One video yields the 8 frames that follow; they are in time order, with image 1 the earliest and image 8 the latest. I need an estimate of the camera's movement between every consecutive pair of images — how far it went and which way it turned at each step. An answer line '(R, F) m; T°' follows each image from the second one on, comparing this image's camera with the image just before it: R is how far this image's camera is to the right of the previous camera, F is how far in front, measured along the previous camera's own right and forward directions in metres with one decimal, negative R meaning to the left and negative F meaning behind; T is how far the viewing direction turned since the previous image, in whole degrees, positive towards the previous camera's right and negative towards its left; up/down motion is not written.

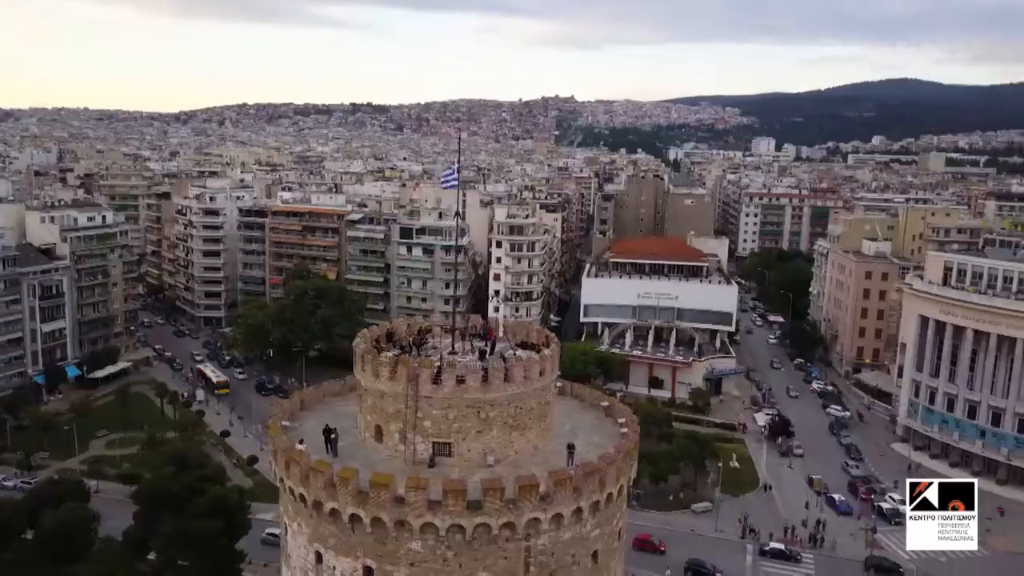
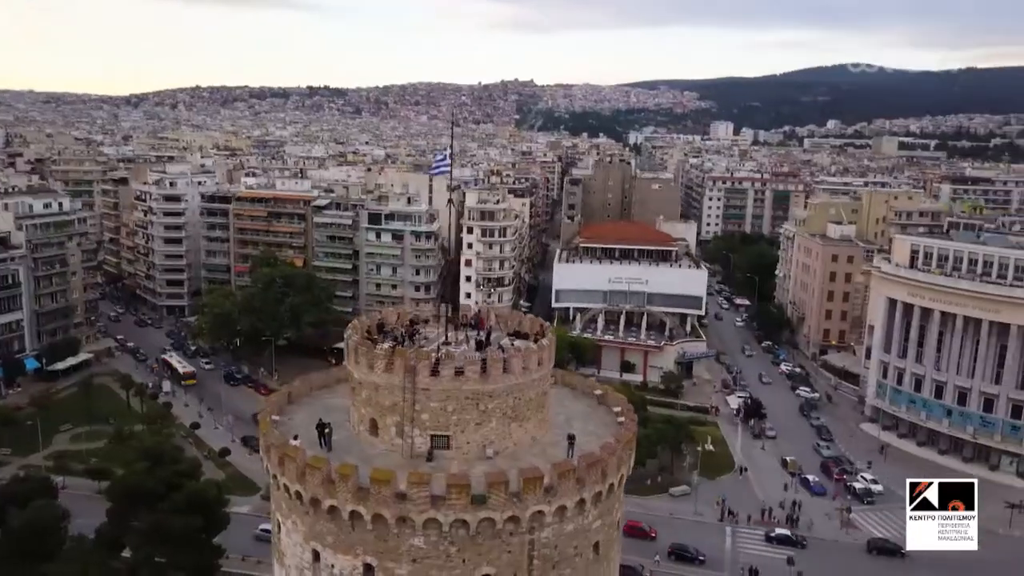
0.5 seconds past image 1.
(-1.0, +0.5) m; +3°
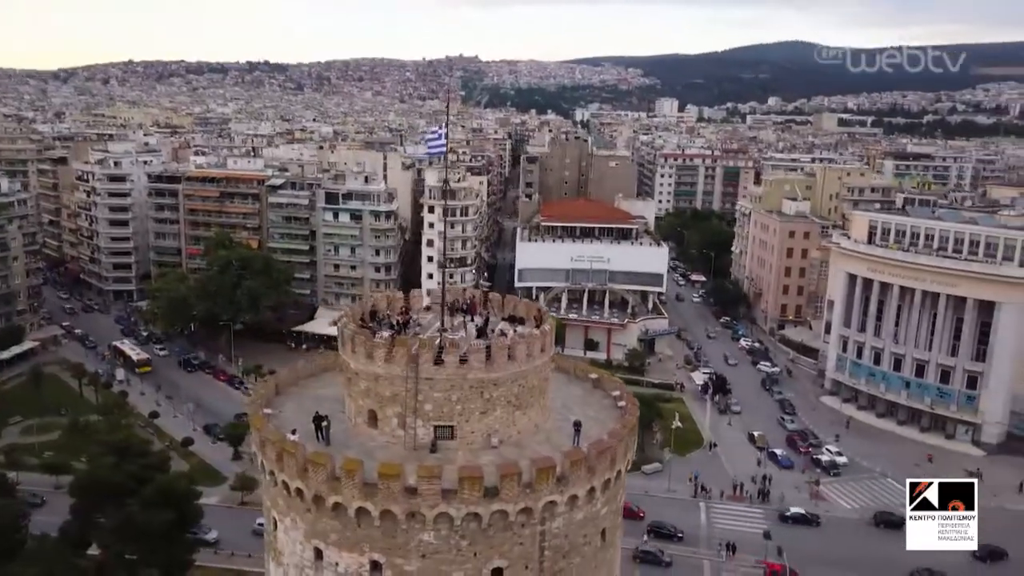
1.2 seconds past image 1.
(-1.4, +0.7) m; +4°
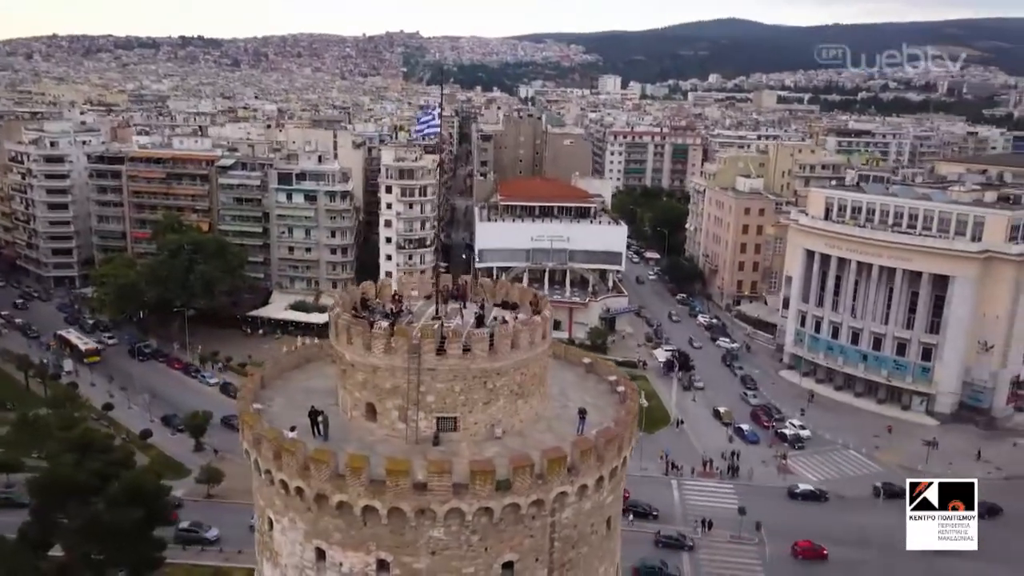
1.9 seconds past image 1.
(-1.4, +0.7) m; +4°
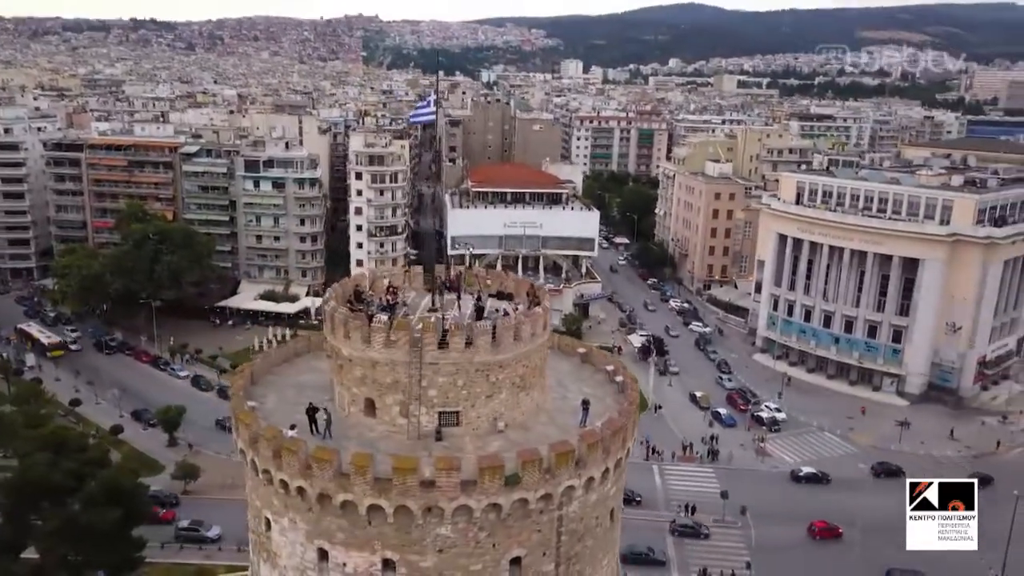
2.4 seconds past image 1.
(-0.9, +0.4) m; +3°
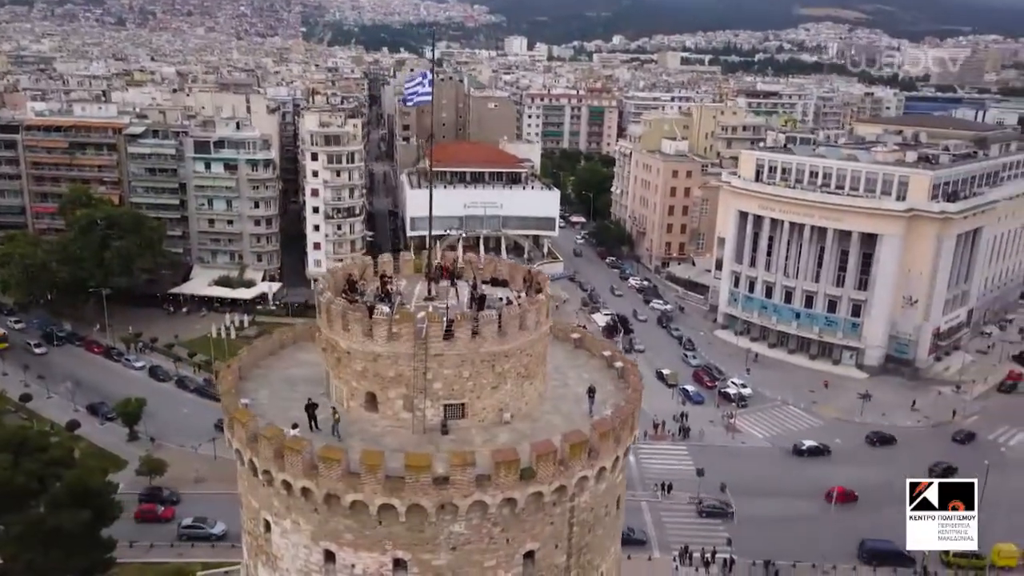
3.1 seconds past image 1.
(-1.4, +0.6) m; +4°
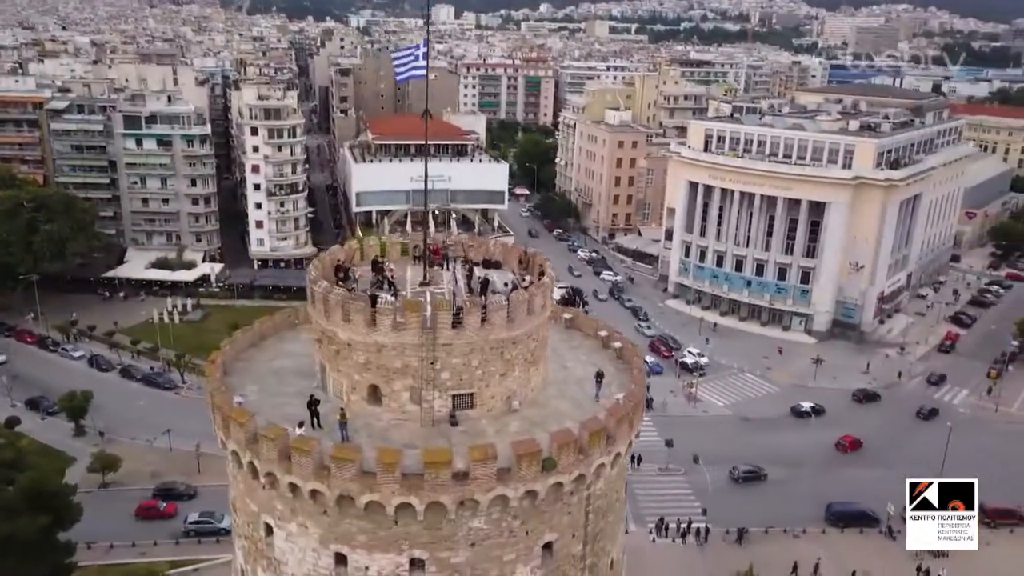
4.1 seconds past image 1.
(-1.7, +0.8) m; +5°
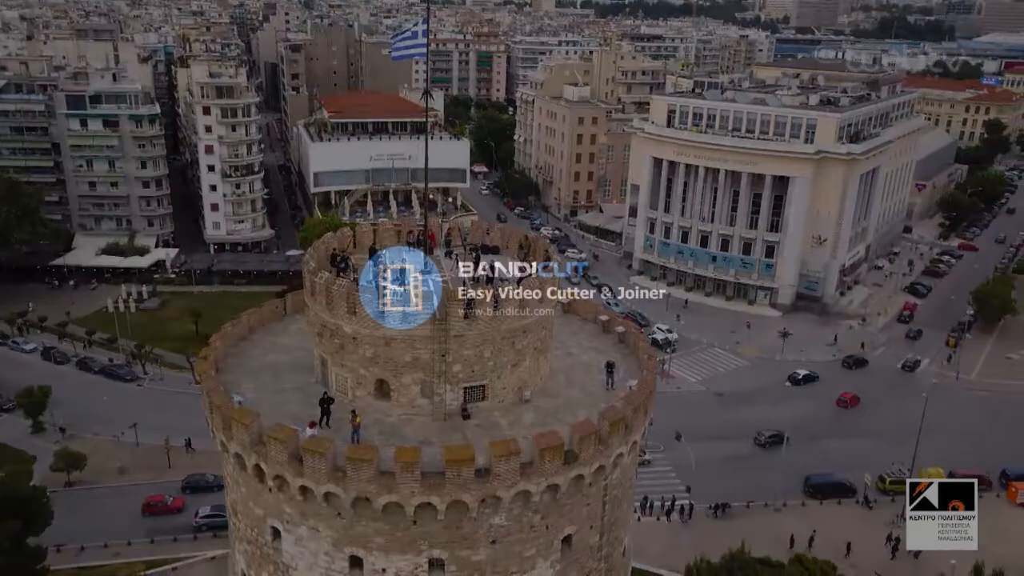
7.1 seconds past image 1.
(-1.3, +0.7) m; +4°
